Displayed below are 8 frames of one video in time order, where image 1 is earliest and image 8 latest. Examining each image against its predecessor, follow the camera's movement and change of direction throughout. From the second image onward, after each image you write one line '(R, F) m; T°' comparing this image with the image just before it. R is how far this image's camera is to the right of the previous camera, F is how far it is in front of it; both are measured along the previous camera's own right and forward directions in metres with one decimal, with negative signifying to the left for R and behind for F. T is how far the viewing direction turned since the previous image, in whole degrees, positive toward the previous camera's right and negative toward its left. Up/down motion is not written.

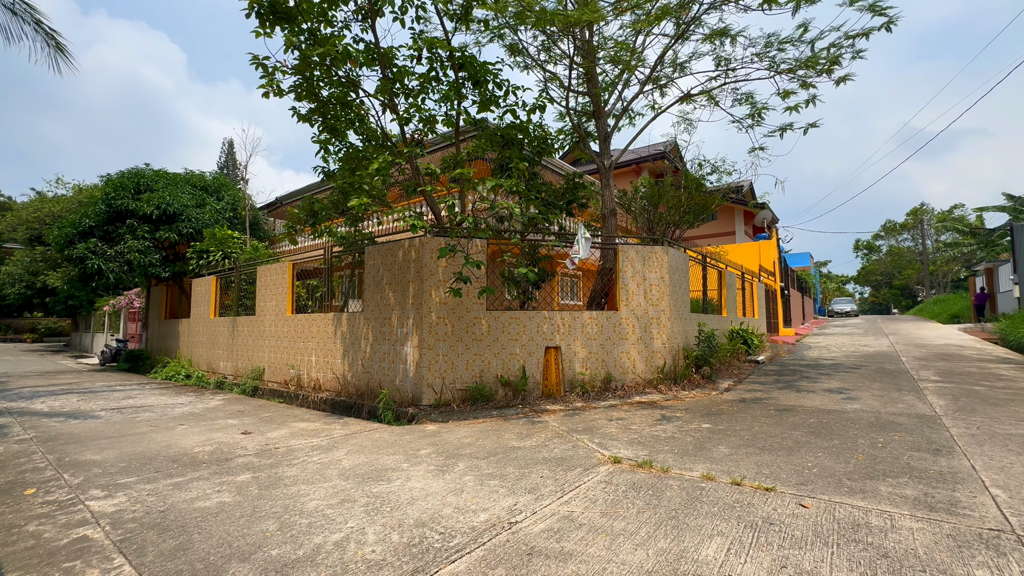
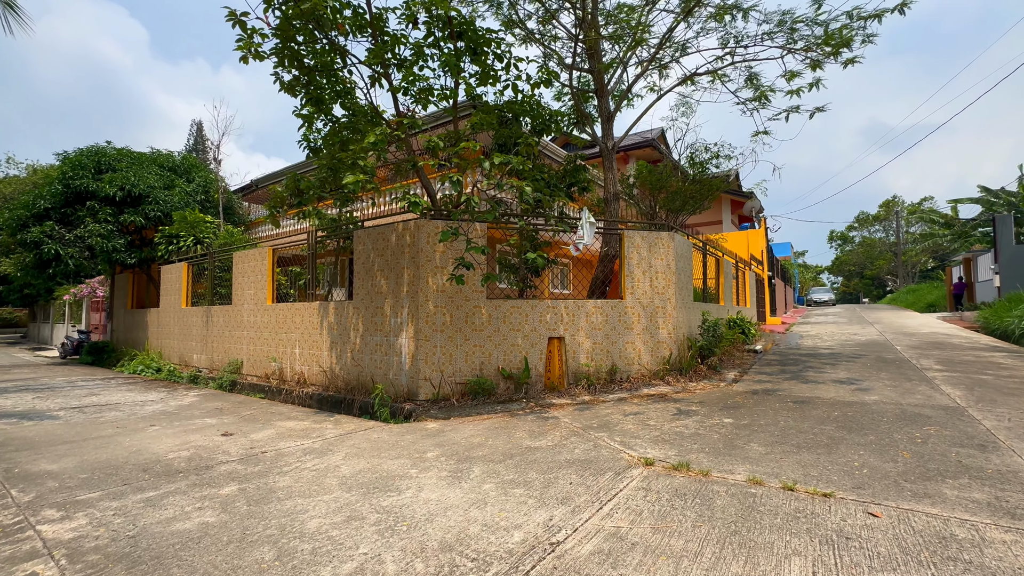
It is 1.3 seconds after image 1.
(-0.3, +0.4) m; +3°
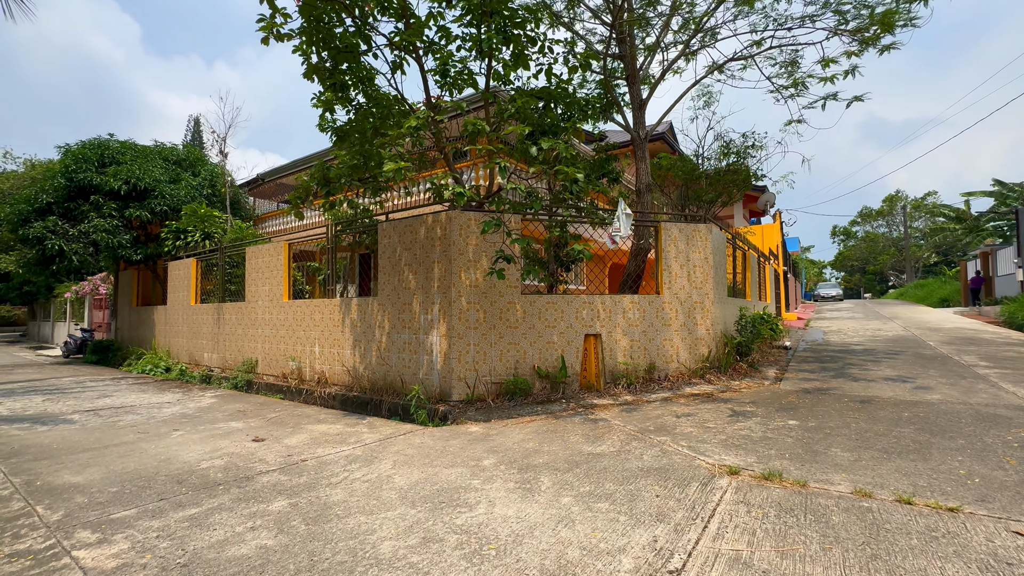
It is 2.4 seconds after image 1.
(-0.5, +0.3) m; 0°
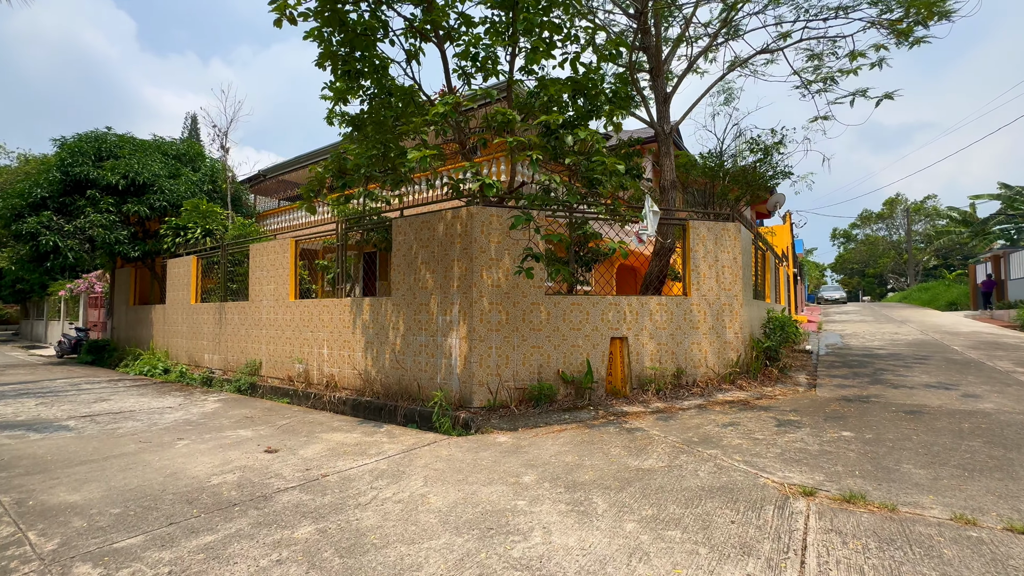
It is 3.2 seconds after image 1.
(-0.3, +0.3) m; 0°
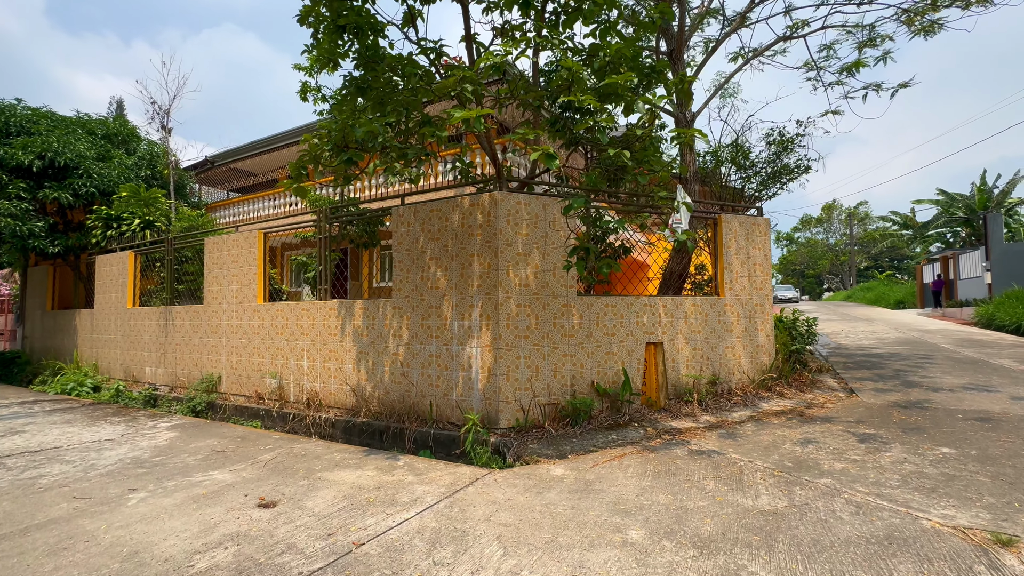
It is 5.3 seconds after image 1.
(-0.8, +0.8) m; +6°
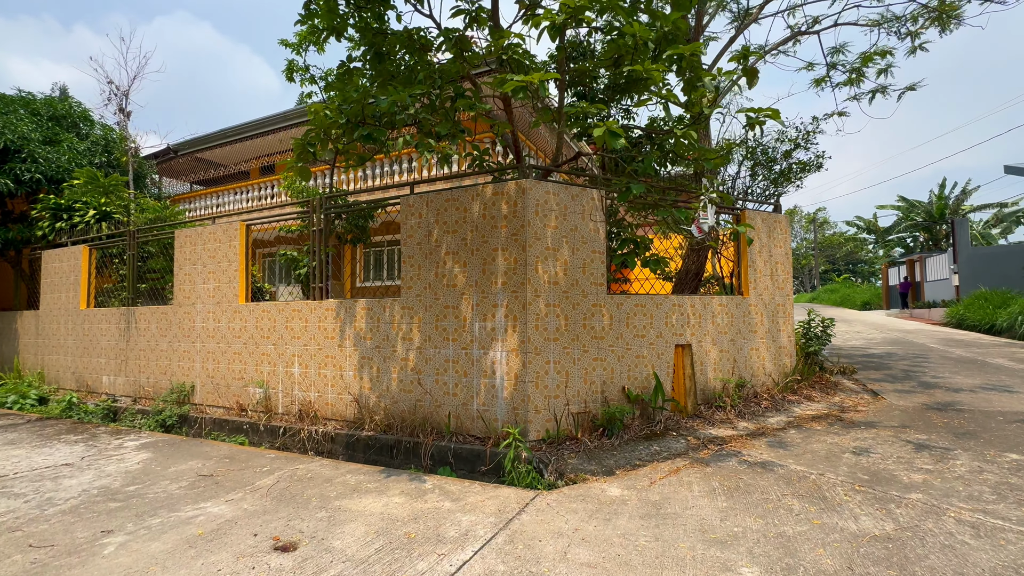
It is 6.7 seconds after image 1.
(-0.5, +0.4) m; +4°
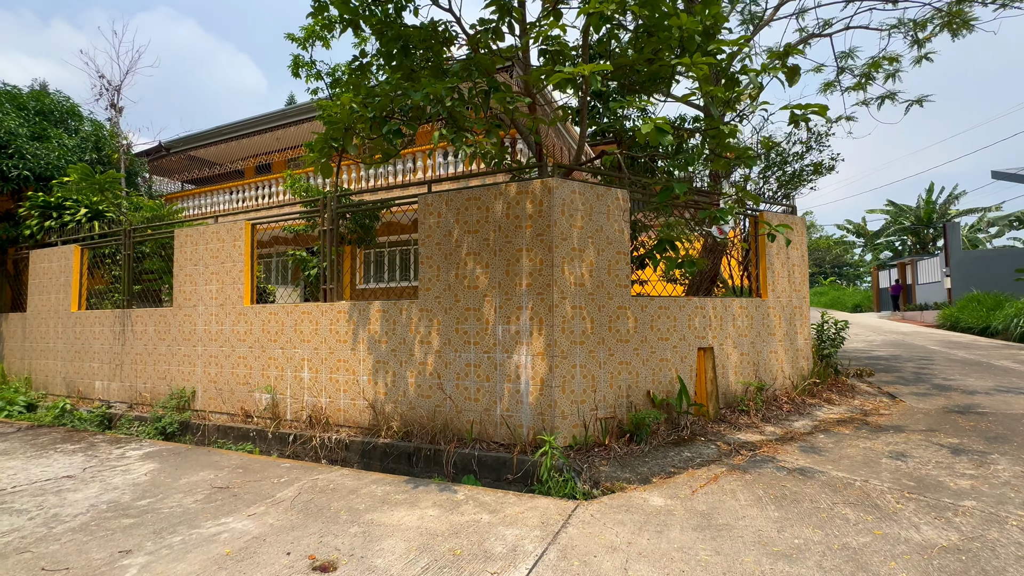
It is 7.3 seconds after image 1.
(-0.3, +0.1) m; +1°
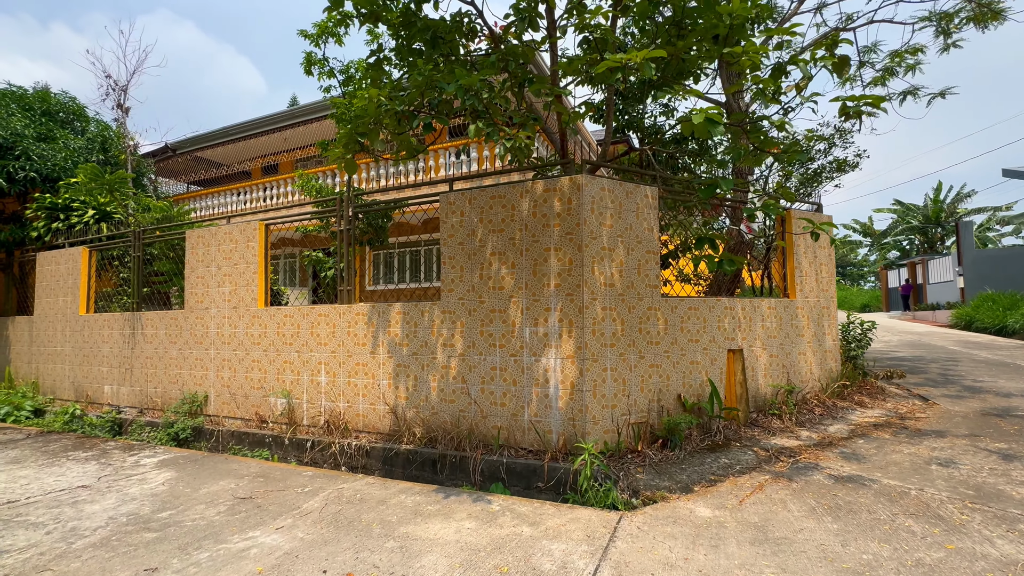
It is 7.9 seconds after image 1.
(-0.2, +0.1) m; 0°
